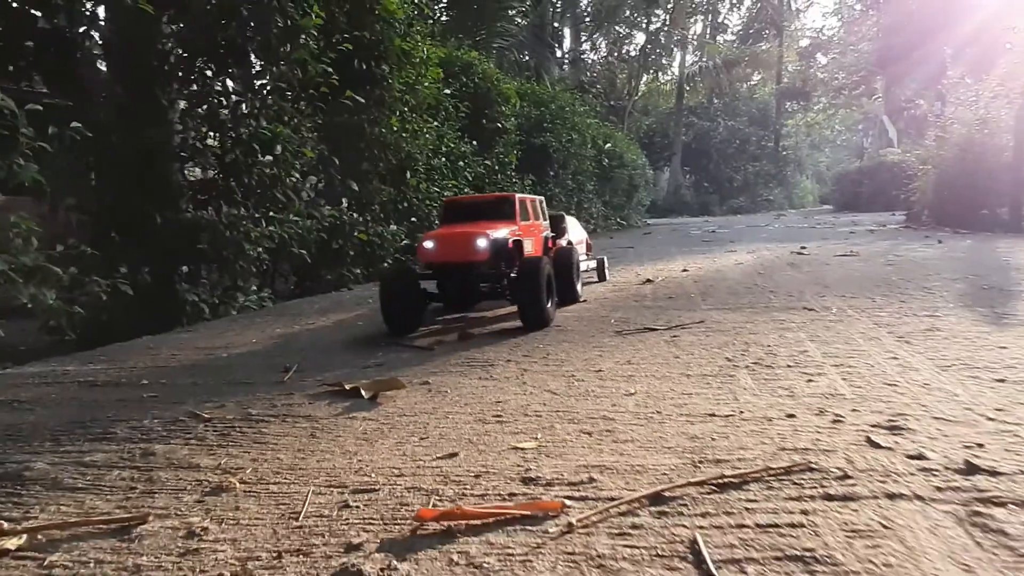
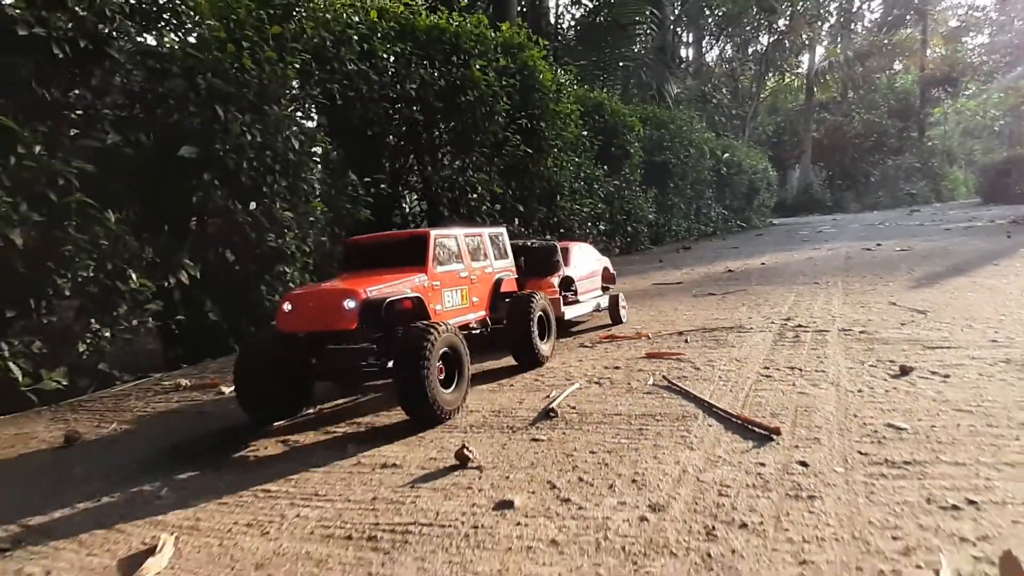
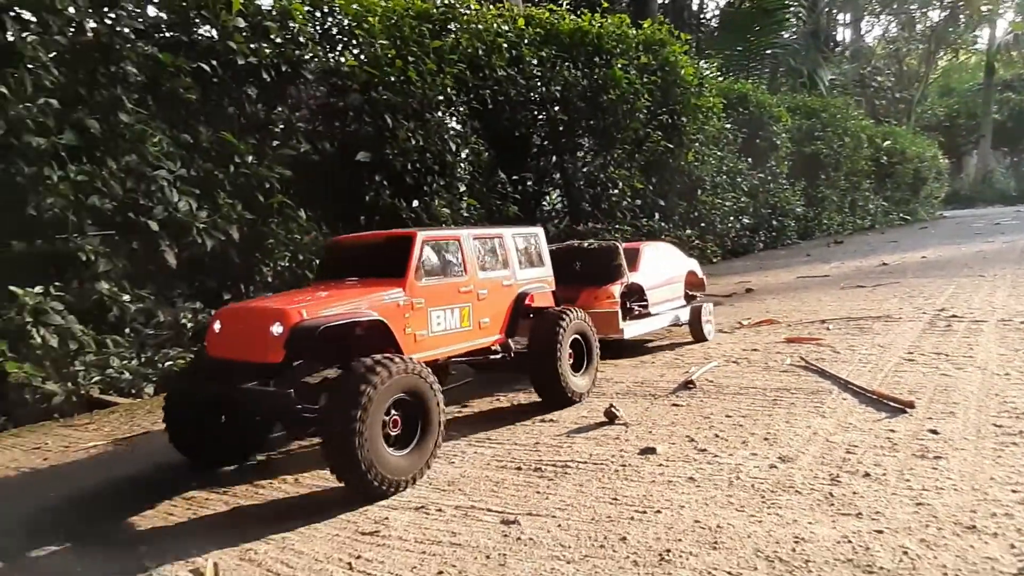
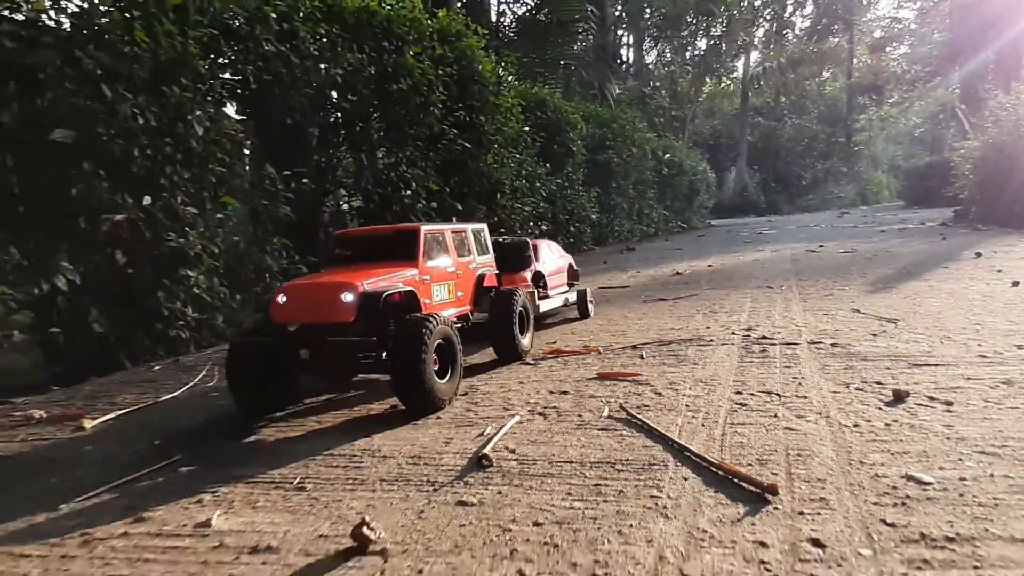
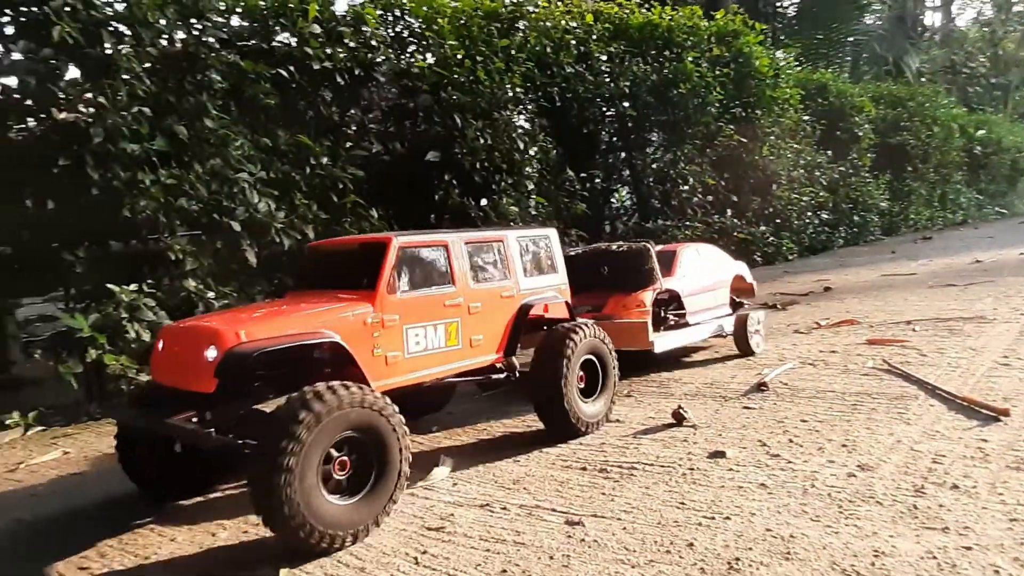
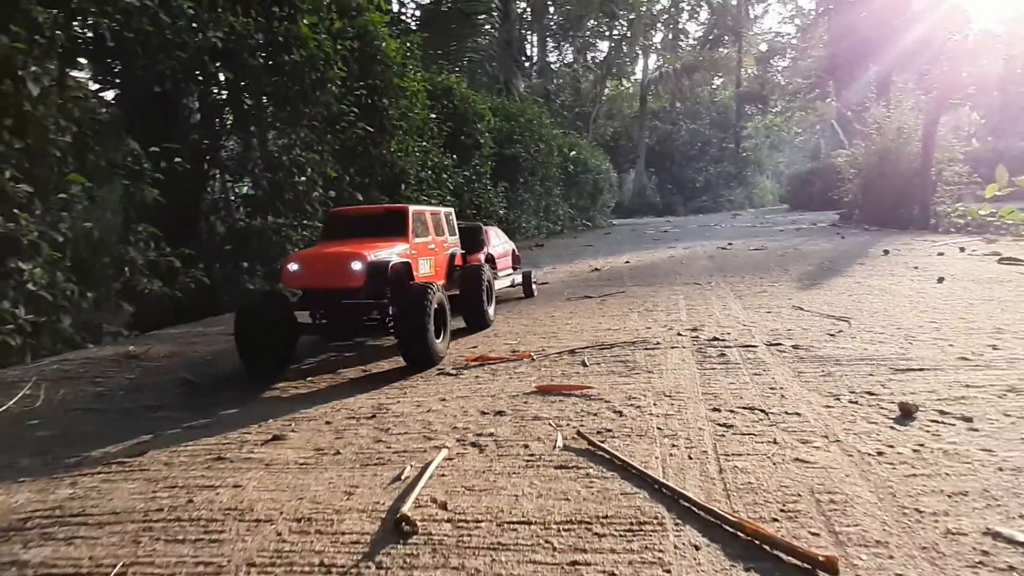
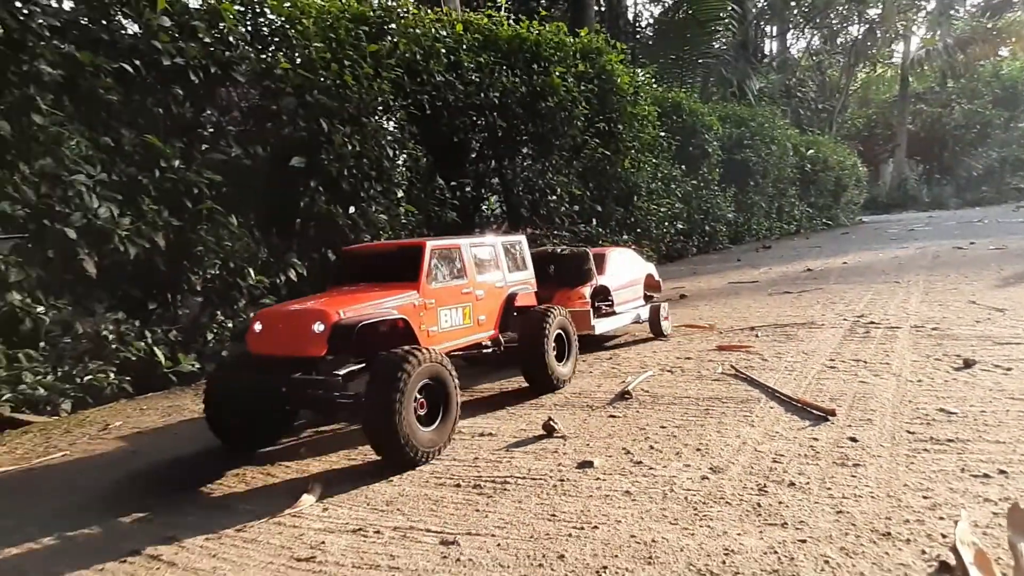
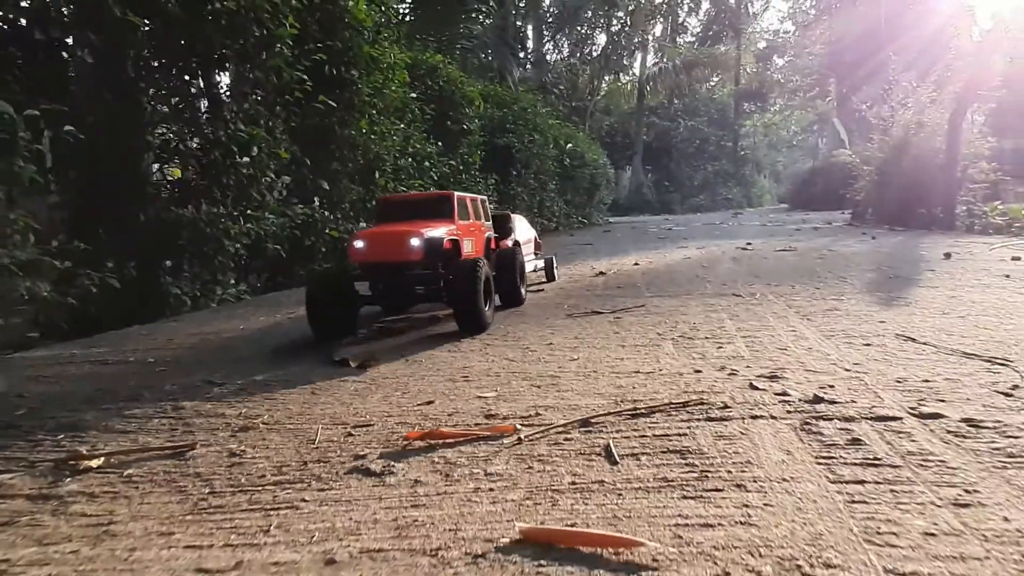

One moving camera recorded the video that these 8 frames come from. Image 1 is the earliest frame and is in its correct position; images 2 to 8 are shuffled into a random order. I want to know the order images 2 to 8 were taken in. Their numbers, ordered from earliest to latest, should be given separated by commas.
8, 6, 4, 2, 7, 3, 5
